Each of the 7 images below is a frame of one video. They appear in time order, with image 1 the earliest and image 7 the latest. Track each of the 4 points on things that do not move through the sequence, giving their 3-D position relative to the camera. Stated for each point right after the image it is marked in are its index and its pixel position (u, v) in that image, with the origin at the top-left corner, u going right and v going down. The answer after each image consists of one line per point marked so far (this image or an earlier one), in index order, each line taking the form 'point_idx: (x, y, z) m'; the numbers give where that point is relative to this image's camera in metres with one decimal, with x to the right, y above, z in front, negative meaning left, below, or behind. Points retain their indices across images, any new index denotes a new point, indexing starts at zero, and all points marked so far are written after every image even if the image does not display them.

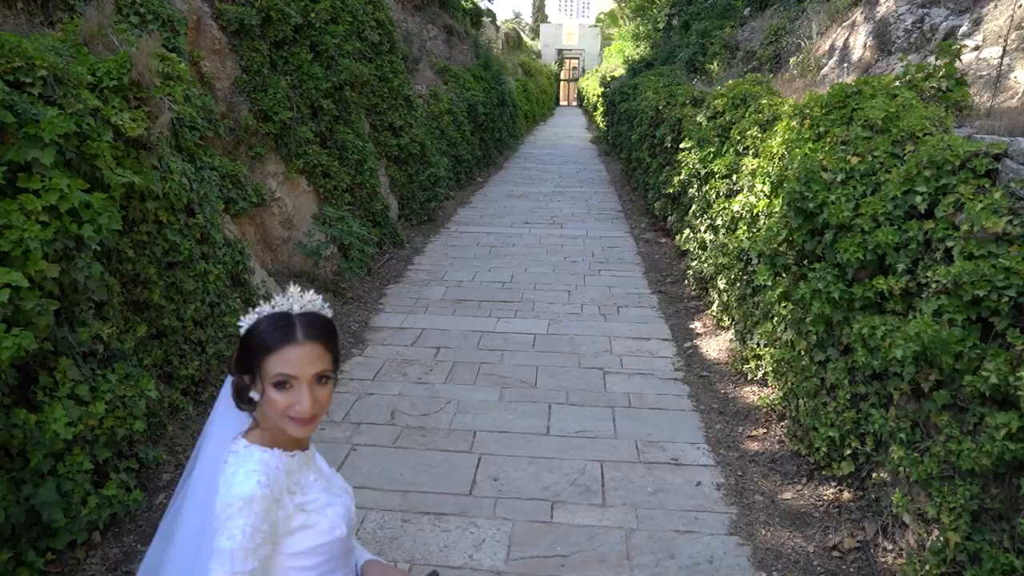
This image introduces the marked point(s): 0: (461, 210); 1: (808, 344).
0: (-0.8, +1.3, +11.1) m
1: (+1.6, -0.3, +3.6) m
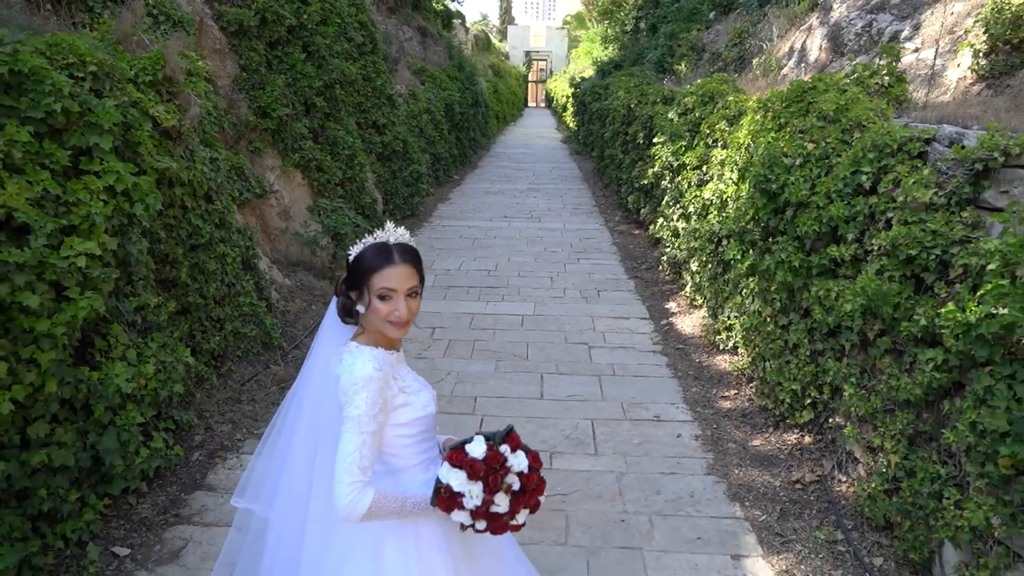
0: (-1.2, +1.4, +11.5) m
1: (+1.6, -0.1, +4.0) m
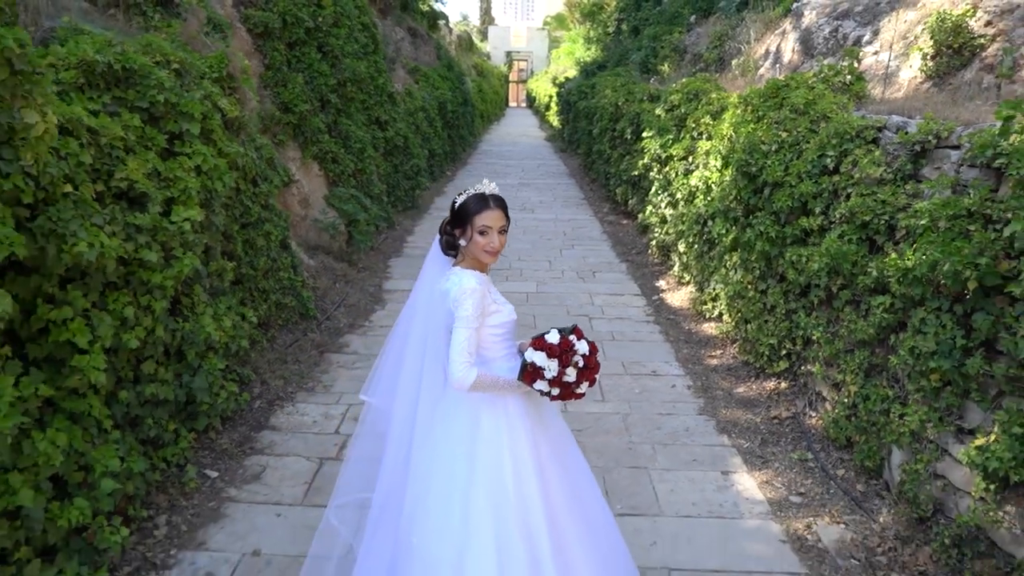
0: (-1.3, +1.6, +12.1) m
1: (+1.7, +0.1, +4.7) m
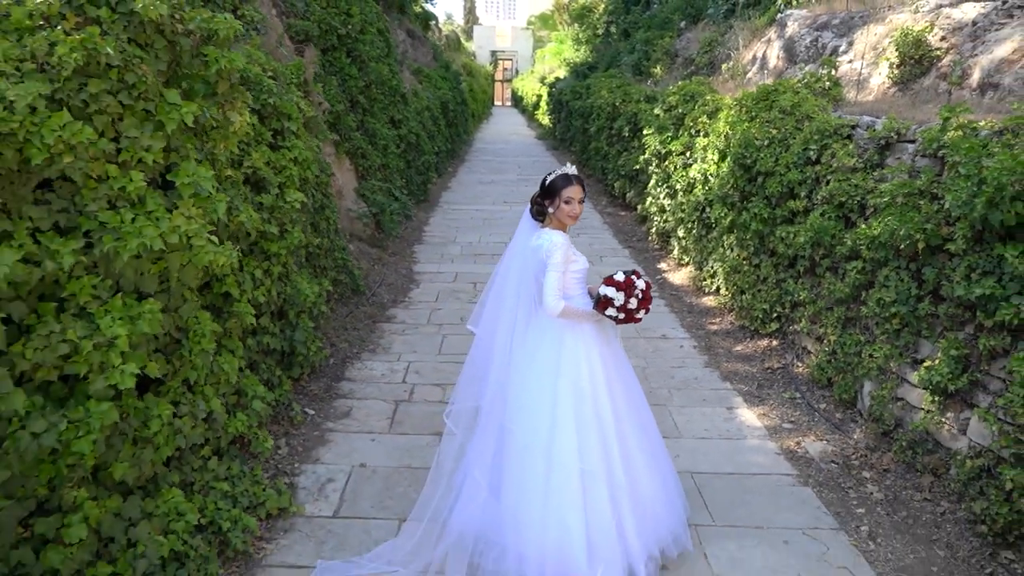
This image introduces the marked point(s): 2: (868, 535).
0: (-1.3, +1.8, +12.8) m
1: (+1.9, +0.3, +5.5) m
2: (+1.7, -1.2, +3.2) m
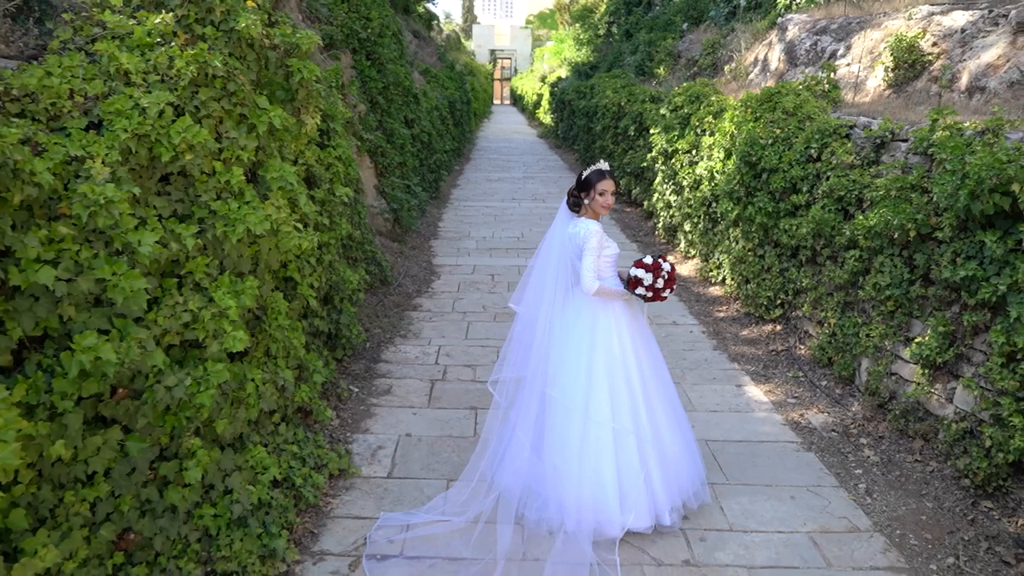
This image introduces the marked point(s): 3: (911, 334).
0: (-1.1, +1.9, +13.2) m
1: (+2.1, +0.4, +5.9) m
2: (+1.9, -1.1, +3.6) m
3: (+2.3, -0.3, +4.0) m
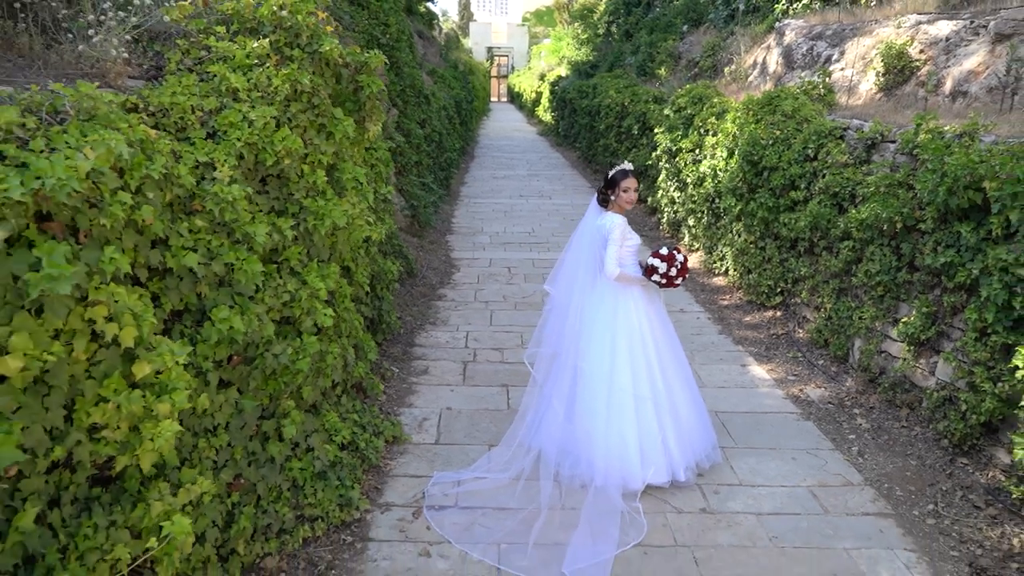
0: (-1.0, +2.0, +13.6) m
1: (+2.3, +0.5, +6.3) m
2: (+2.1, -1.0, +4.0) m
3: (+2.5, -0.2, +4.5) m
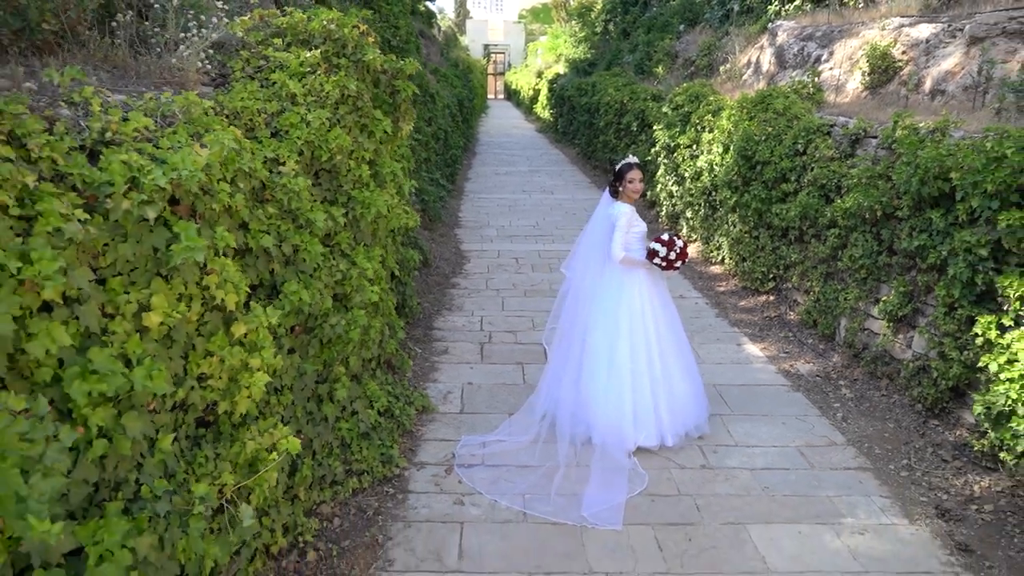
0: (-0.9, +2.2, +14.0) m
1: (+2.4, +0.6, +6.8) m
2: (+2.2, -0.9, +4.5) m
3: (+2.6, -0.1, +4.9) m
